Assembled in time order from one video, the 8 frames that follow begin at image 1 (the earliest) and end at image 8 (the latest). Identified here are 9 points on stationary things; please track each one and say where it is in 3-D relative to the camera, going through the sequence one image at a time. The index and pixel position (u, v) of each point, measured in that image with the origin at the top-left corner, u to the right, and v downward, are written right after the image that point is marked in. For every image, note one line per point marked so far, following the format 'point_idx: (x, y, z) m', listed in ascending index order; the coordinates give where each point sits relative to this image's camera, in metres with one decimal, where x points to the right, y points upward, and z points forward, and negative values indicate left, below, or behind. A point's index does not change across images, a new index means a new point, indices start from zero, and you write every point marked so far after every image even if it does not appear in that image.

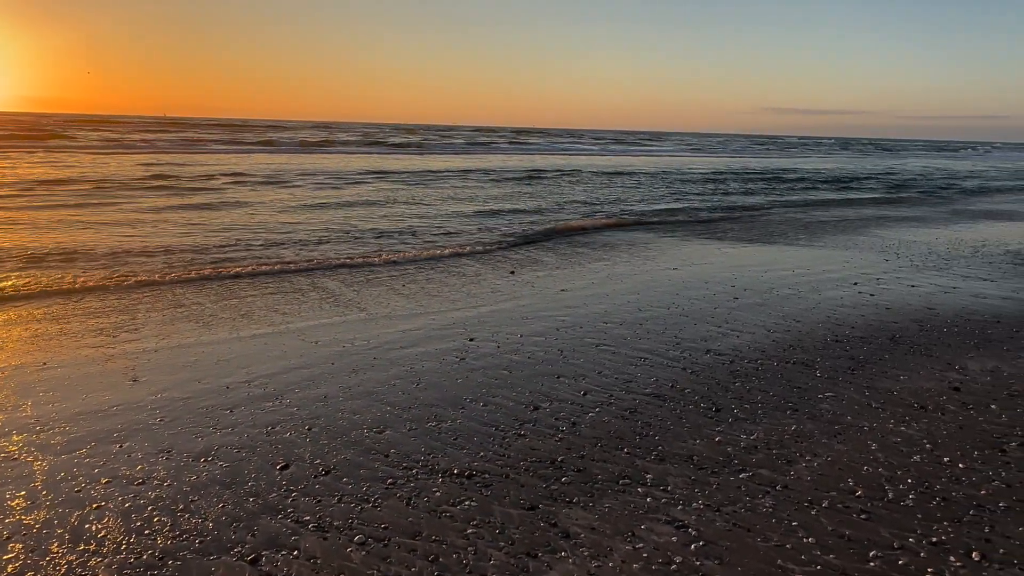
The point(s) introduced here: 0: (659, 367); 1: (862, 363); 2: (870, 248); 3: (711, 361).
0: (+1.5, -0.8, +6.8) m
1: (+3.6, -0.8, +6.9) m
2: (+7.8, +0.9, +14.9) m
3: (+2.0, -0.7, +7.0) m
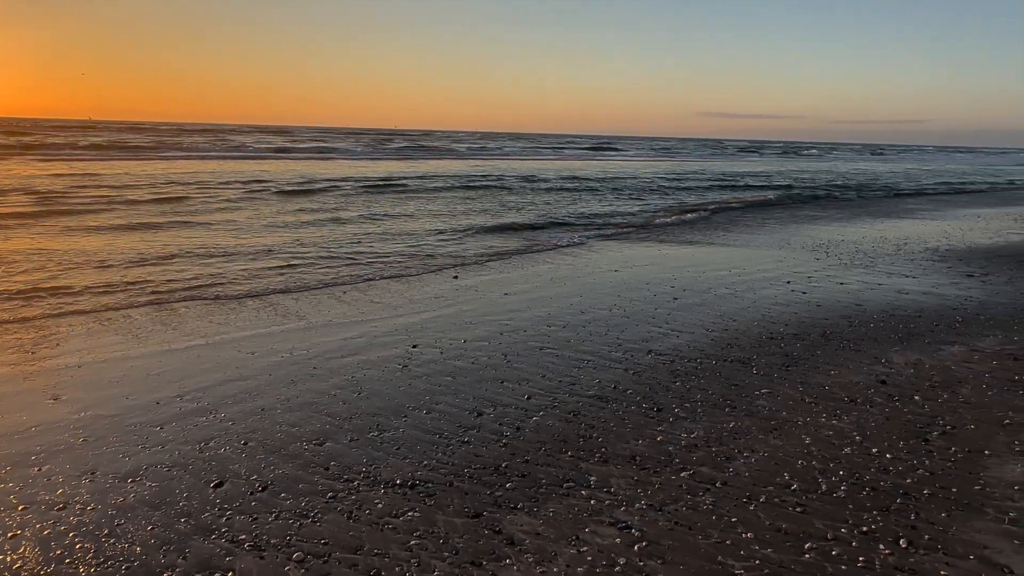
0: (+0.9, -0.8, +6.8) m
1: (+3.0, -0.8, +7.2) m
2: (+6.6, +1.0, +15.4) m
3: (+1.5, -0.8, +7.1) m
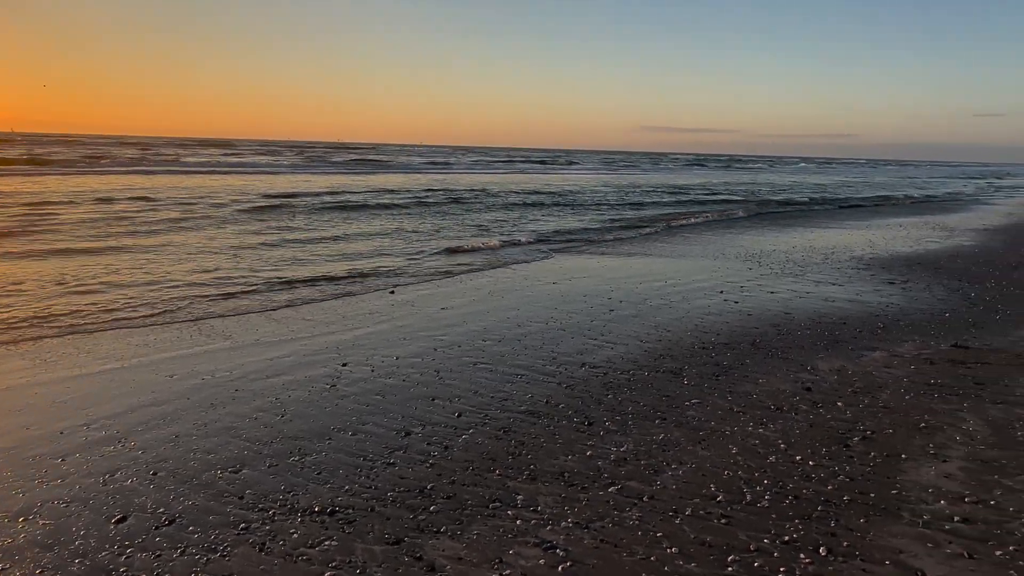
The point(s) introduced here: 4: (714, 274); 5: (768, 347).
0: (+0.2, -1.0, +6.8) m
1: (+2.3, -0.9, +7.3) m
2: (+5.2, +0.7, +15.8) m
3: (+0.8, -0.9, +7.1) m
4: (+4.0, +0.3, +13.6) m
5: (+3.1, -0.7, +8.1) m
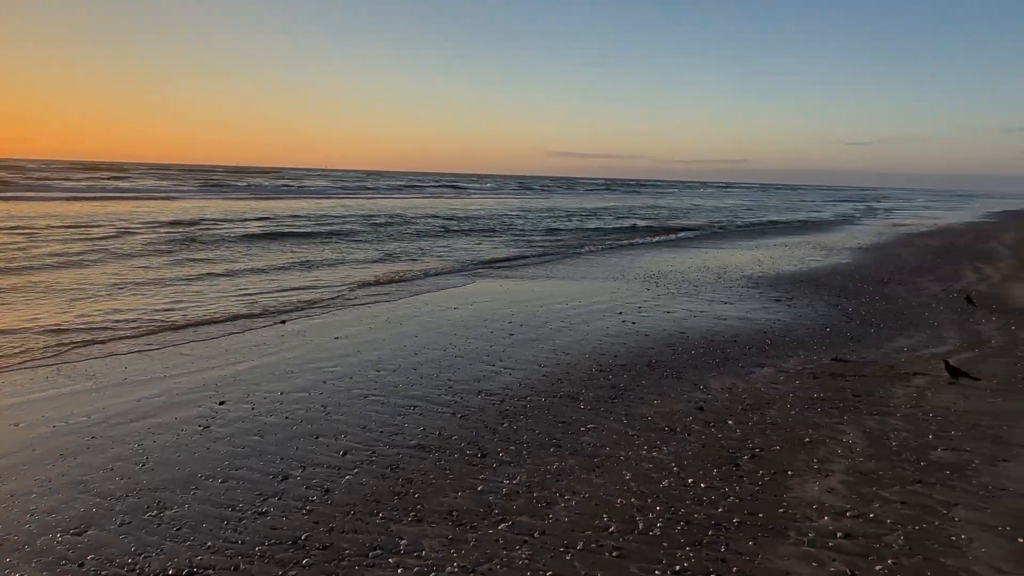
0: (-0.8, -1.2, +6.5) m
1: (+1.2, -1.1, +7.2) m
2: (+2.9, +0.2, +16.2) m
3: (-0.3, -1.2, +6.8) m
4: (+2.1, -0.1, +13.8) m
5: (+1.8, -1.0, +8.2) m
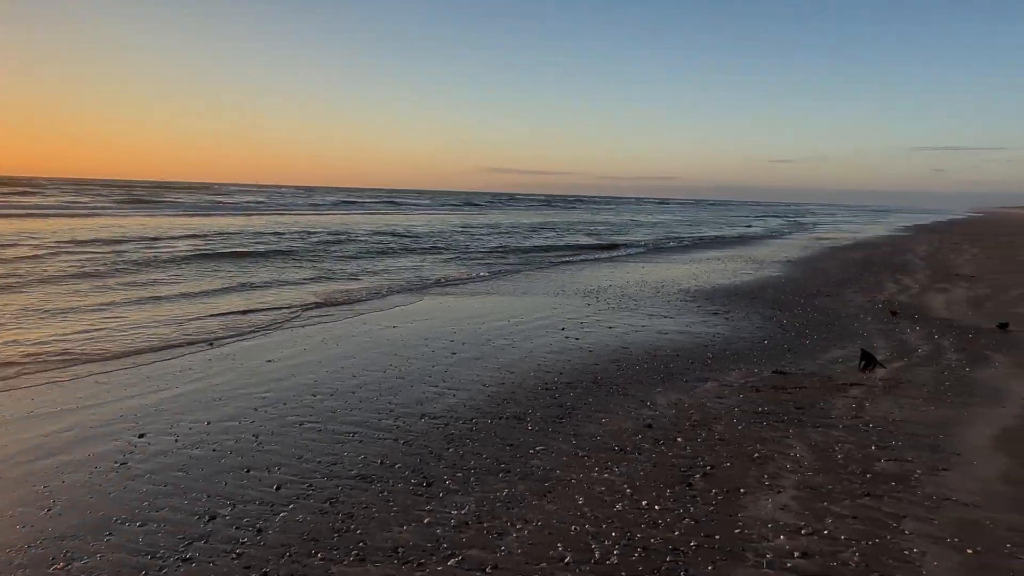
0: (-1.3, -1.4, +6.1) m
1: (+0.6, -1.3, +7.1) m
2: (+1.5, -0.1, +16.1) m
3: (-0.8, -1.3, +6.5) m
4: (+0.9, -0.5, +13.7) m
5: (+1.2, -1.1, +8.1) m
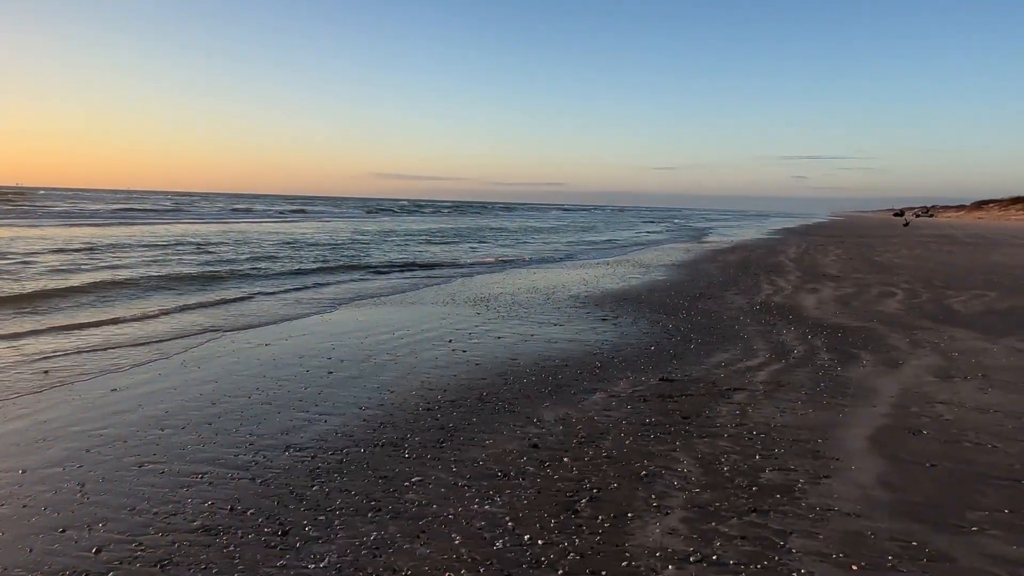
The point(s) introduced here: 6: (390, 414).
0: (-2.3, -1.5, +5.4) m
1: (-0.6, -1.4, +6.6) m
2: (-1.1, -0.3, +15.7) m
3: (-1.9, -1.5, +5.8) m
4: (-1.4, -0.6, +13.2) m
5: (-0.2, -1.3, +7.7) m
6: (-1.3, -1.3, +7.2) m
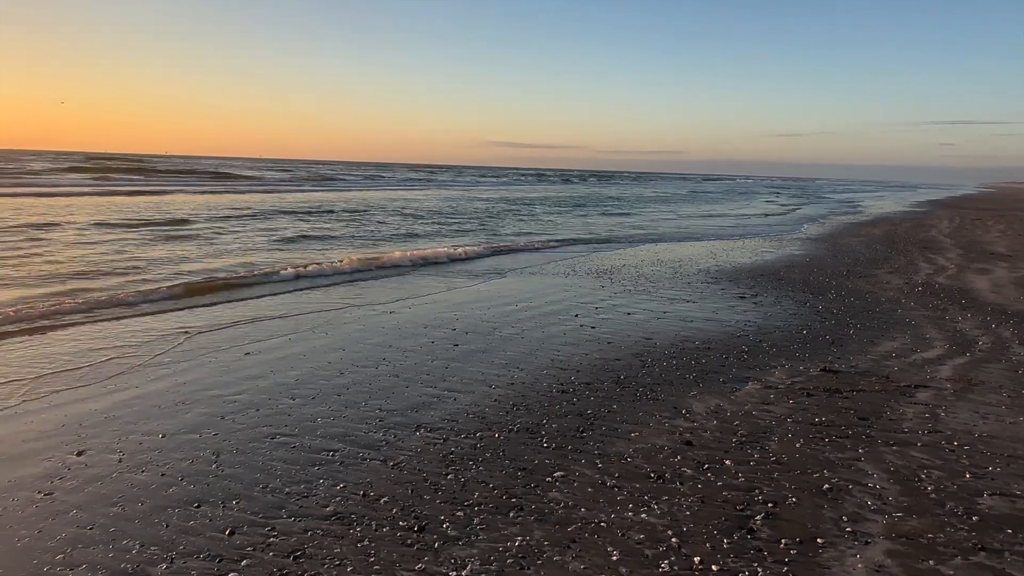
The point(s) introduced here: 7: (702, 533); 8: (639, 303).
0: (-1.2, -1.3, +5.1) m
1: (+0.7, -1.2, +6.0) m
2: (+1.6, +0.3, +15.0) m
3: (-0.7, -1.2, +5.5) m
4: (+1.0, -0.1, +12.6) m
5: (+1.3, -1.0, +7.0) m
6: (+0.1, -1.1, +6.7) m
7: (+1.1, -1.5, +4.1) m
8: (+2.2, -0.3, +11.8) m
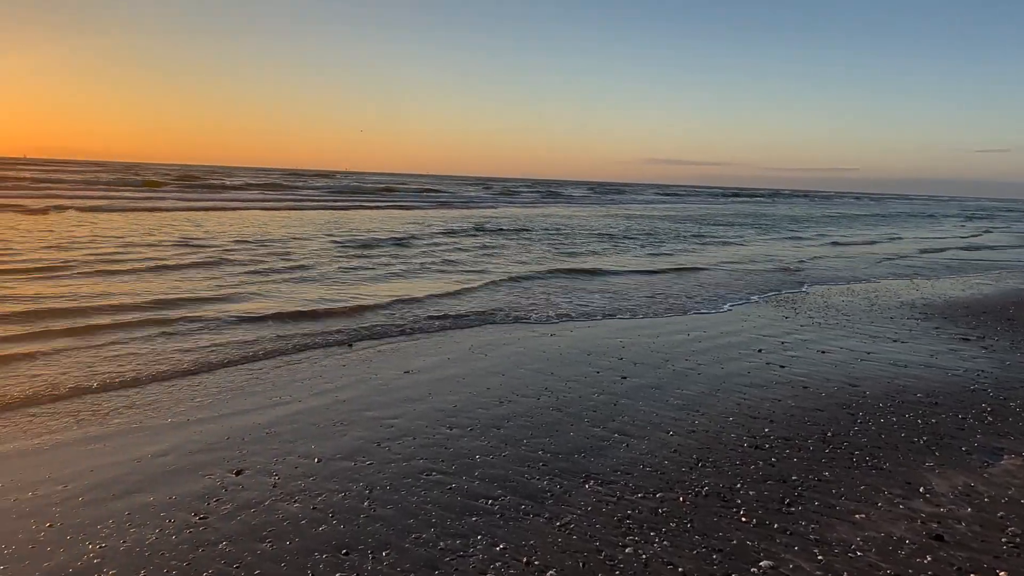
0: (0.0, -1.5, +4.4) m
1: (+2.1, -1.5, +4.9) m
2: (+5.0, -0.3, +13.5) m
3: (+0.5, -1.5, +4.7) m
4: (+3.9, -0.6, +11.3) m
5: (+2.8, -1.3, +5.7) m
6: (+1.6, -1.3, +5.7) m
7: (+2.0, -1.7, +2.9) m
8: (+4.9, -0.8, +10.2) m
